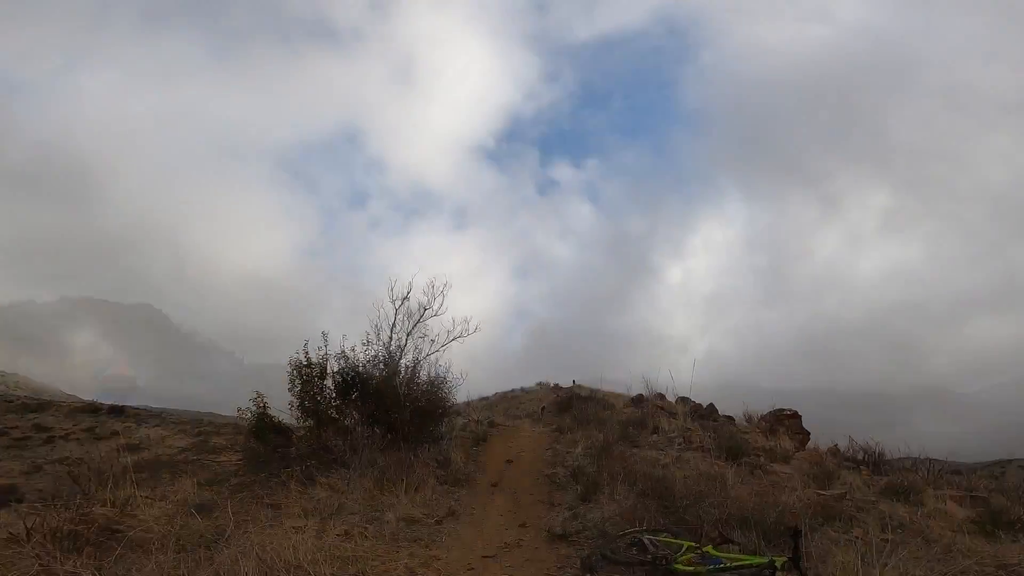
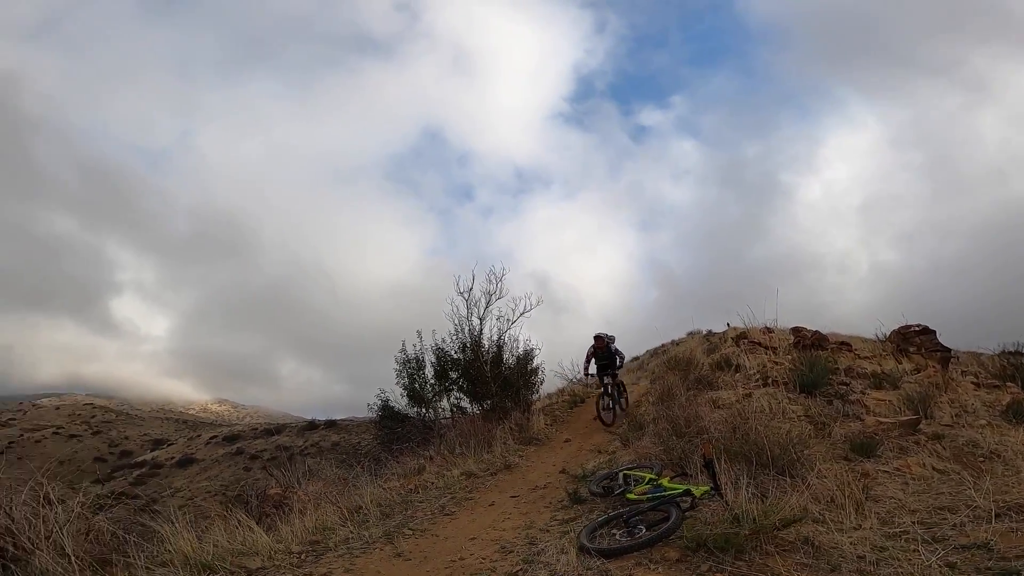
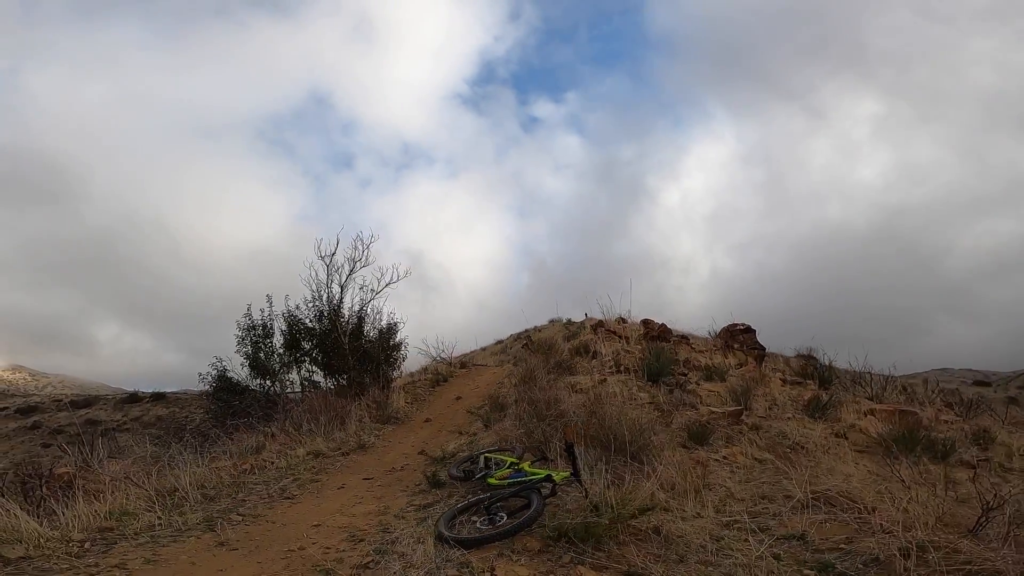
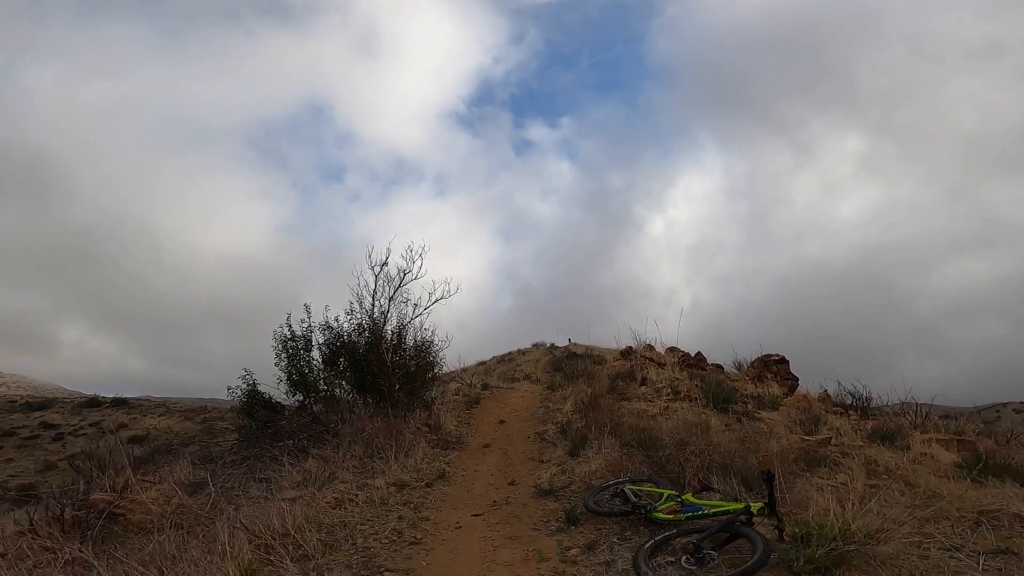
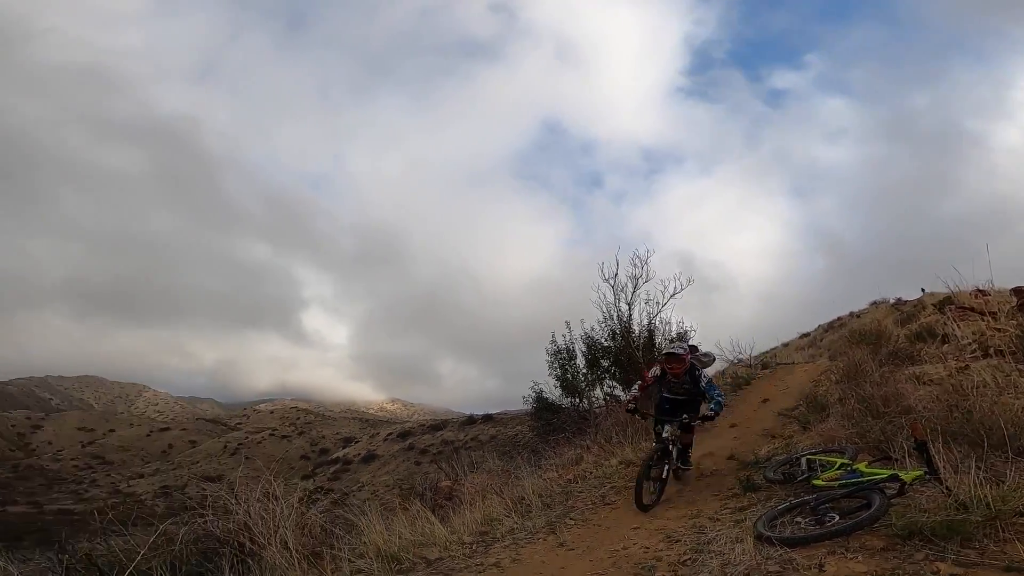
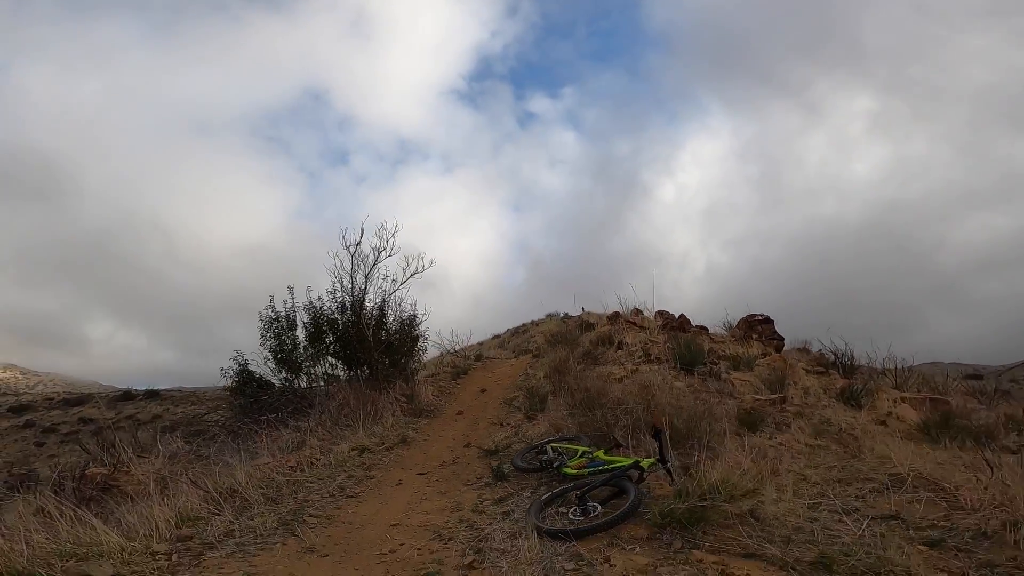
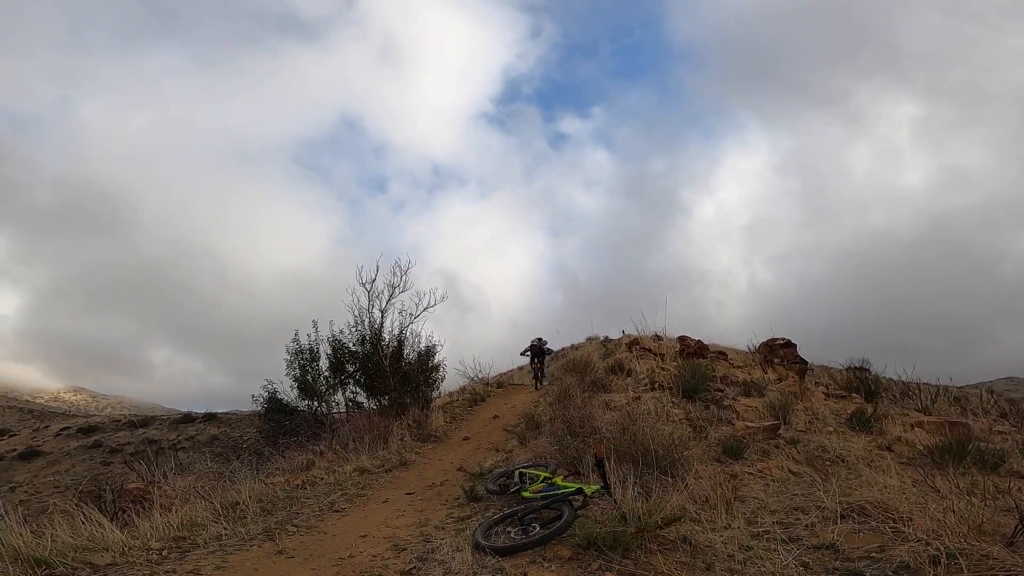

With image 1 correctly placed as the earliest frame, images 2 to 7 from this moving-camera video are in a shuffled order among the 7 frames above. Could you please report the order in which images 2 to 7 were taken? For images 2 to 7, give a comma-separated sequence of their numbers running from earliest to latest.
4, 6, 3, 7, 2, 5
